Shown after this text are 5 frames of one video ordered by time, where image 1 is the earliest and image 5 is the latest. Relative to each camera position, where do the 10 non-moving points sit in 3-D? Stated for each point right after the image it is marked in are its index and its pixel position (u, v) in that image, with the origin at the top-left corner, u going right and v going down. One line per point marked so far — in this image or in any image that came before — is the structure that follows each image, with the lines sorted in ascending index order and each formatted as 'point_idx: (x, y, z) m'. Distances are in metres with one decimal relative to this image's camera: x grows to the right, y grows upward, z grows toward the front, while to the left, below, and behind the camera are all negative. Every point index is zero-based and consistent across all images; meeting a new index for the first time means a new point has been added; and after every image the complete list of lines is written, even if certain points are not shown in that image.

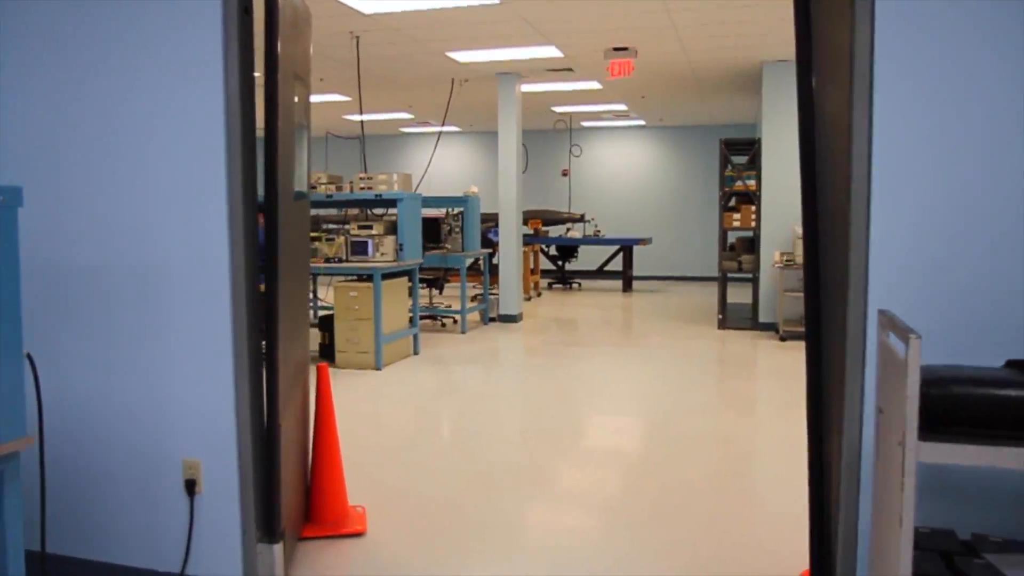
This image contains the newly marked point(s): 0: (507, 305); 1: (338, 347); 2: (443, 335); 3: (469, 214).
0: (-0.1, -0.2, +8.6) m
1: (-1.1, -0.4, +6.0) m
2: (-0.6, -0.4, +8.1) m
3: (-0.4, +0.6, +7.7) m
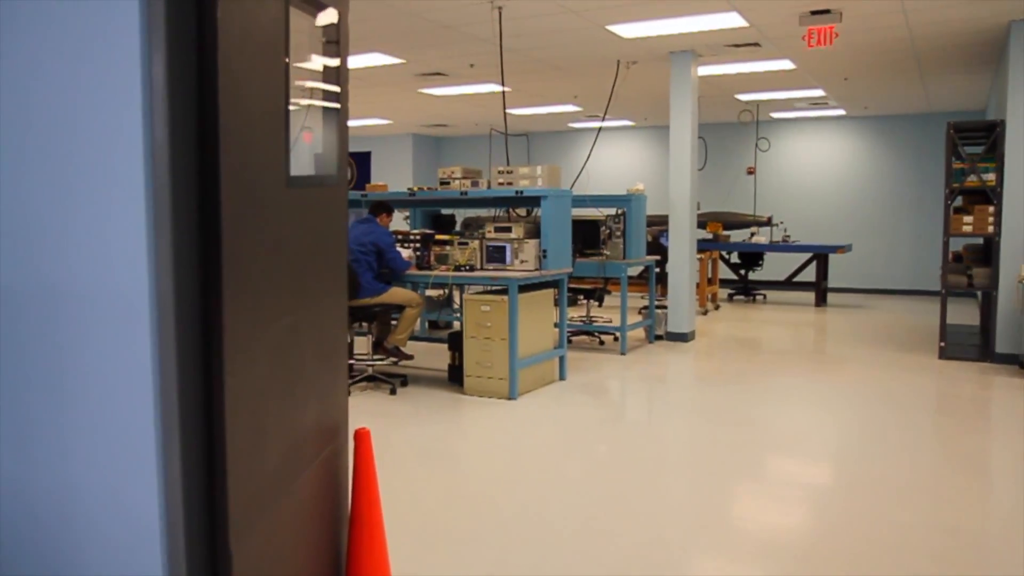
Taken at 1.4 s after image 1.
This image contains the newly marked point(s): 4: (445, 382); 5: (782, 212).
0: (+1.3, -0.3, +7.4) m
1: (-0.2, -0.5, +5.1) m
2: (+0.7, -0.5, +7.0) m
3: (+0.9, +0.5, +6.6) m
4: (-0.4, -0.6, +5.5) m
5: (+3.5, +1.0, +11.9) m
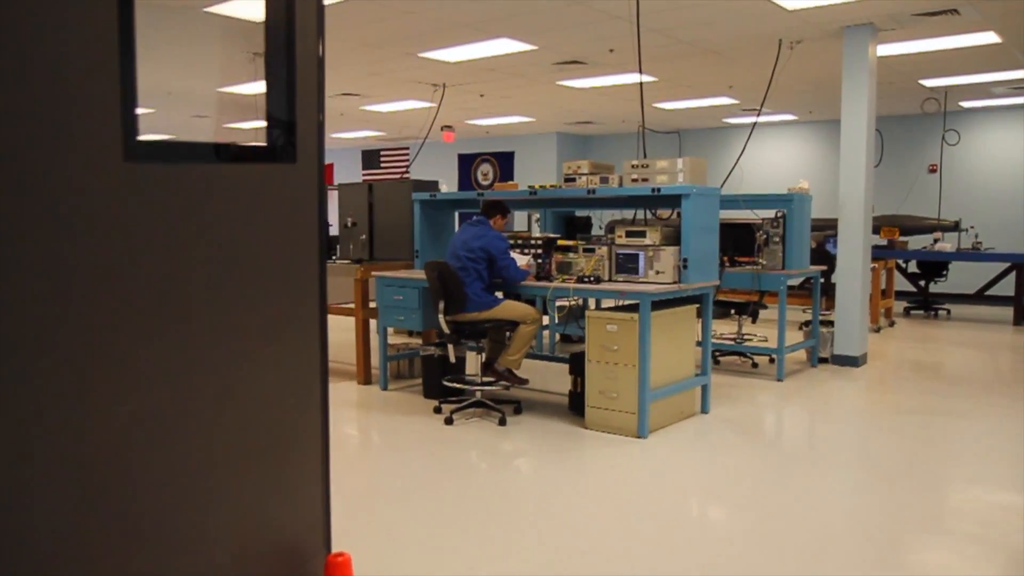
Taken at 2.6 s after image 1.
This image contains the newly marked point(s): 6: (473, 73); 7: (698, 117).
0: (+2.3, -0.4, +6.4) m
1: (+0.4, -0.5, +4.3) m
2: (+1.6, -0.6, +6.1) m
3: (+1.7, +0.4, +5.6) m
4: (+0.3, -0.6, +4.7) m
5: (+5.2, +0.8, +10.4) m
6: (-0.3, +1.9, +8.1) m
7: (+2.2, +2.0, +10.9) m
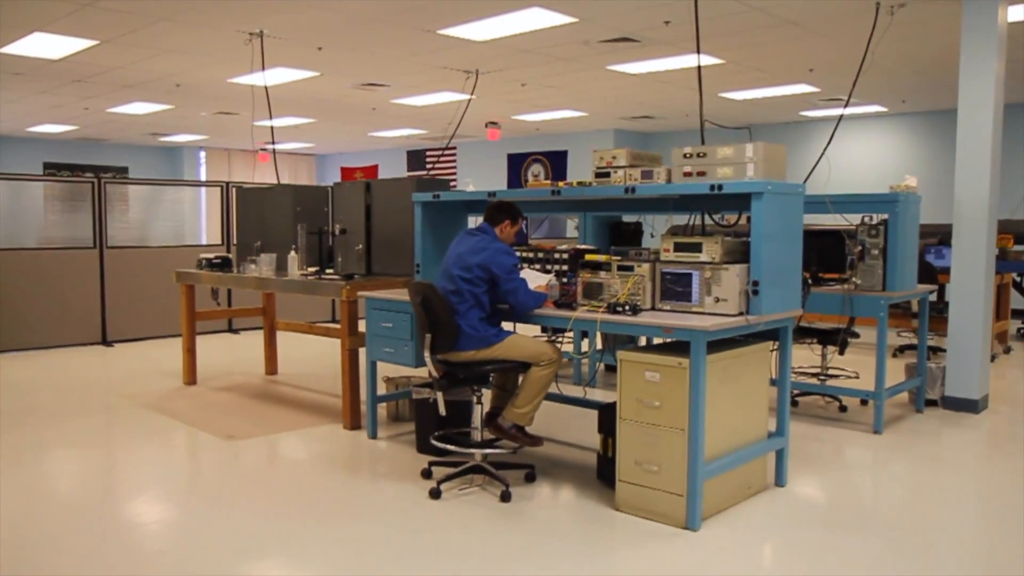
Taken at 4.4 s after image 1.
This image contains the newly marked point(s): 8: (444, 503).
0: (+2.5, -0.5, +5.1) m
1: (+0.4, -0.6, +3.2) m
2: (+1.7, -0.7, +4.8) m
3: (+1.9, +0.3, +4.4) m
4: (+0.3, -0.7, +3.6) m
5: (+5.7, +0.6, +8.9) m
6: (0.0, +1.8, +7.0) m
7: (+2.8, +1.9, +9.6) m
8: (-0.3, -0.8, +3.4) m
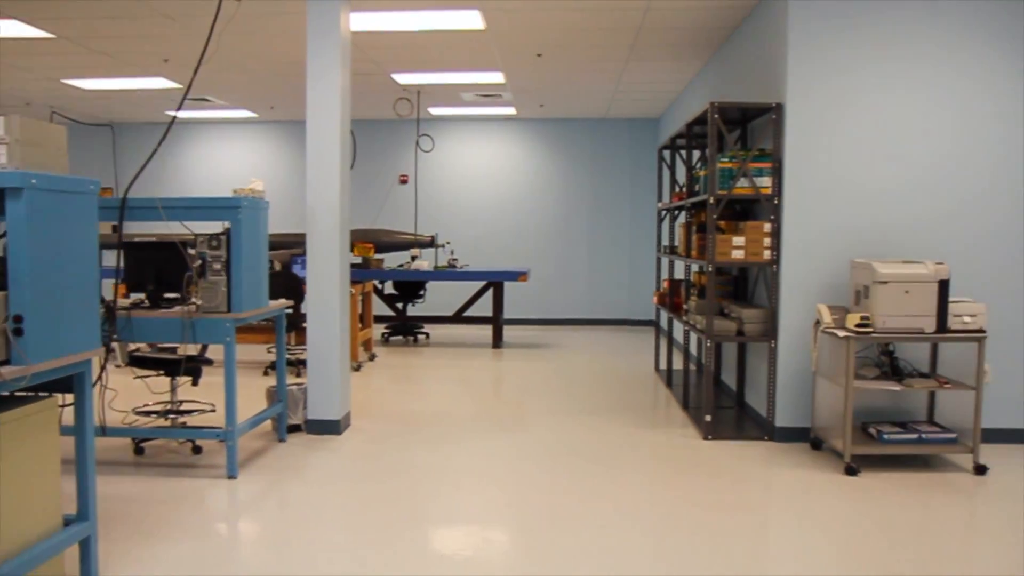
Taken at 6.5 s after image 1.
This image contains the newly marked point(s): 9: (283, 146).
0: (-1.0, -0.6, +4.7) m
1: (-1.5, -0.7, +2.0) m
2: (-1.4, -0.8, +4.1) m
3: (-1.1, +0.2, +3.8) m
4: (-1.8, -0.9, +2.3) m
5: (-0.7, +0.6, +9.7) m
6: (-4.3, +1.6, +4.8) m
7: (-3.6, +1.7, +8.6) m
8: (-2.1, -0.9, +1.7) m
9: (-2.3, +1.5, +9.4) m
